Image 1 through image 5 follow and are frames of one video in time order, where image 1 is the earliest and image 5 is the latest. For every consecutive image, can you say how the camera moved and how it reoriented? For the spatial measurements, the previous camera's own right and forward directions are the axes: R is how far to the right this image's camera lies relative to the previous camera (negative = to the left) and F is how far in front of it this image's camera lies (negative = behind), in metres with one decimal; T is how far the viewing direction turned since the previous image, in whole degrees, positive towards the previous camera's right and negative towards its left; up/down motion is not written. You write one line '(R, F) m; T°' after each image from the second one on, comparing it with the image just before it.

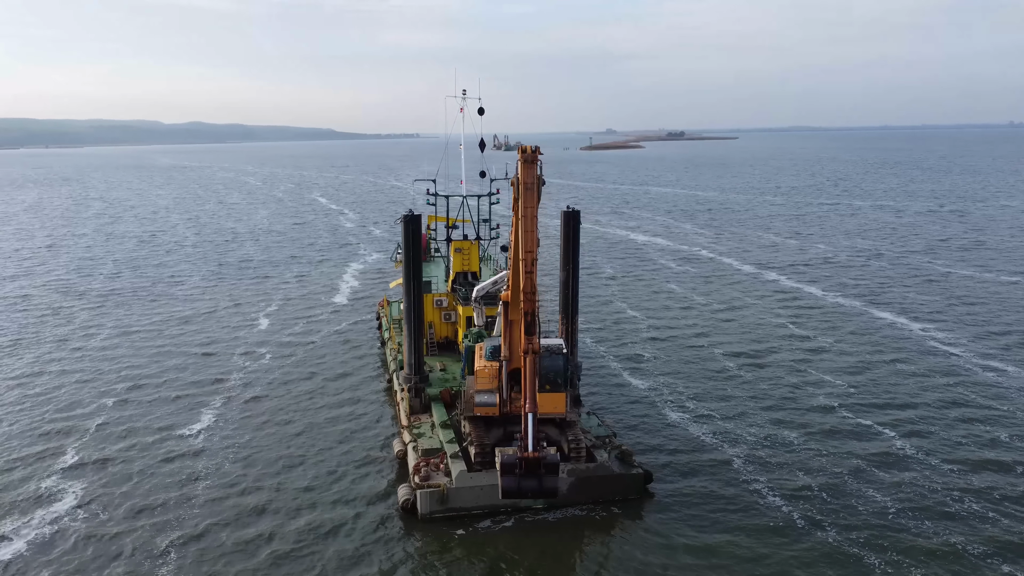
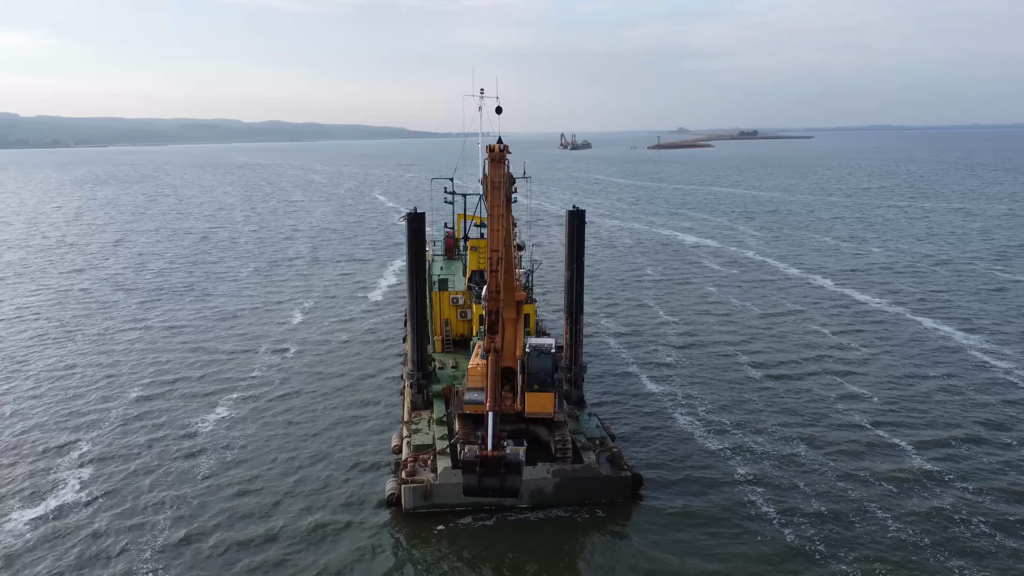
(+1.5, 0.0) m; -4°
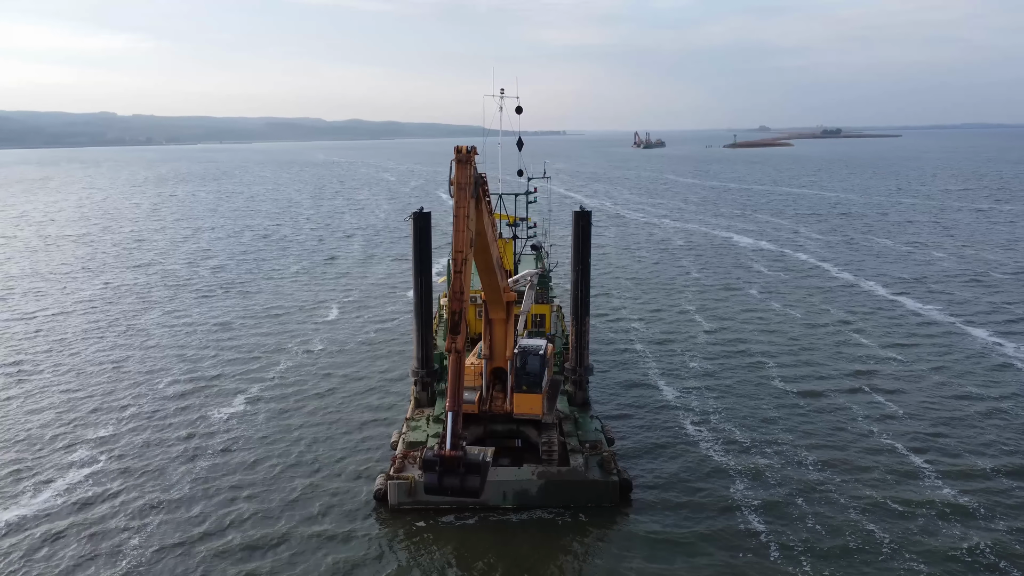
(+1.5, +0.1) m; -5°
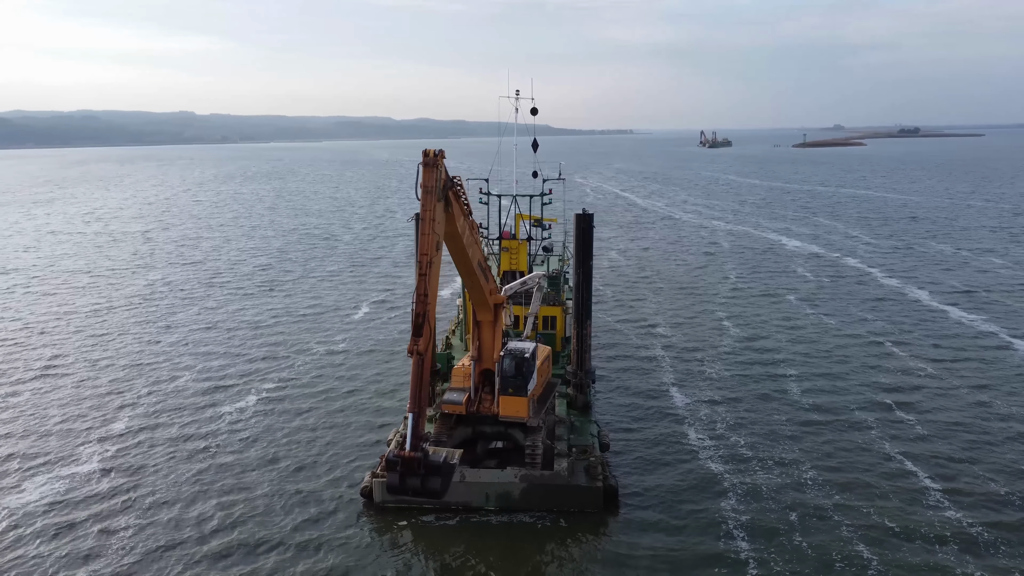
(+1.4, 0.0) m; -4°
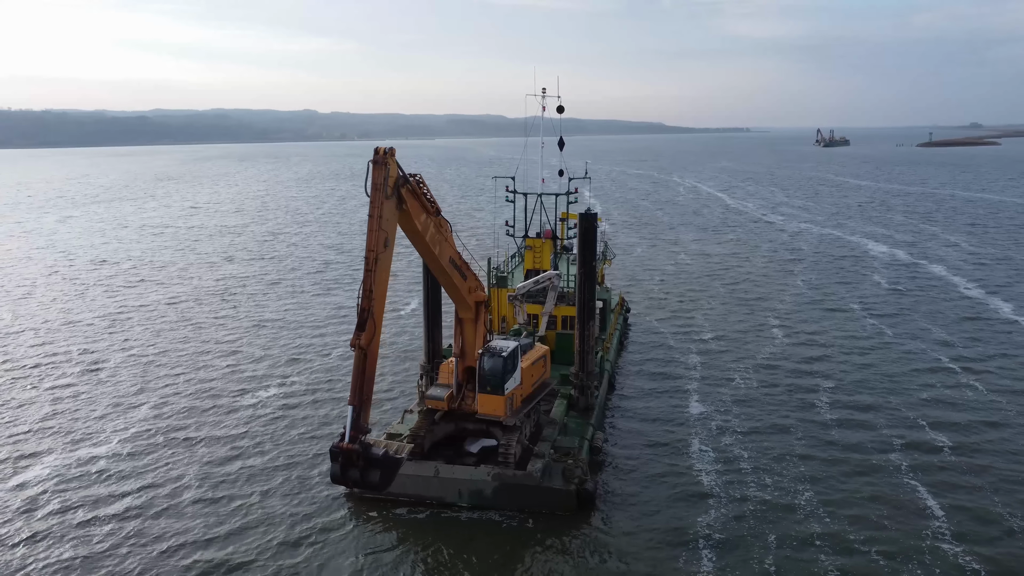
(+2.3, +0.2) m; -7°
